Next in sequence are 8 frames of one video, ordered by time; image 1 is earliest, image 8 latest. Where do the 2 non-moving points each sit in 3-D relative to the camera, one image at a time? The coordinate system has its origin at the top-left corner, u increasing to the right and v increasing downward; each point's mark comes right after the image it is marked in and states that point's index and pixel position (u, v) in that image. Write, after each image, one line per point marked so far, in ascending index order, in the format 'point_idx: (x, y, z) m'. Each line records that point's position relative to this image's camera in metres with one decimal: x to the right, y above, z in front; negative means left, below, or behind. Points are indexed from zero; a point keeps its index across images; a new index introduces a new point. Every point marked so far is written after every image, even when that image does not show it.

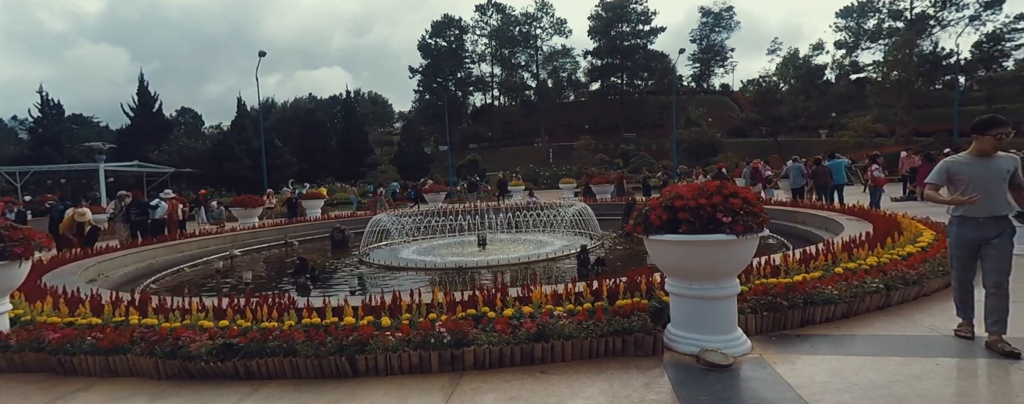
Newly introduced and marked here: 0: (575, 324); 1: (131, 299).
0: (+0.6, -1.1, +5.1) m
1: (-3.9, -1.0, +5.7) m
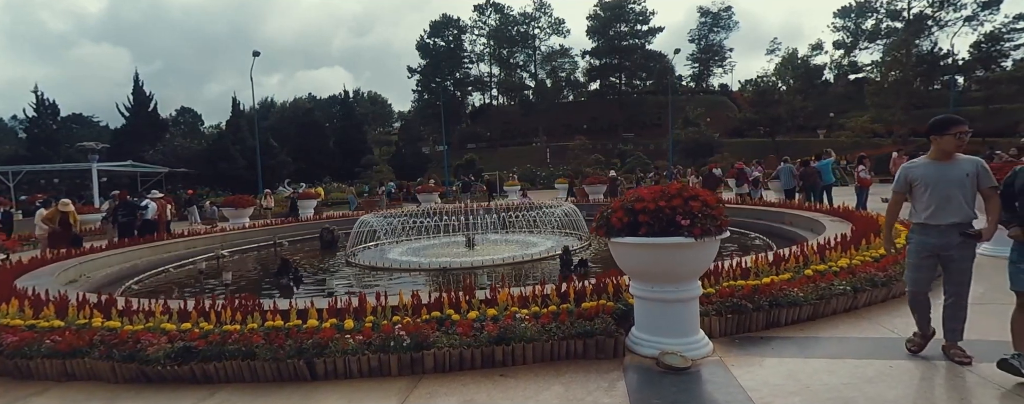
0: (+0.2, -1.1, +5.1) m
1: (-4.2, -1.1, +5.8) m
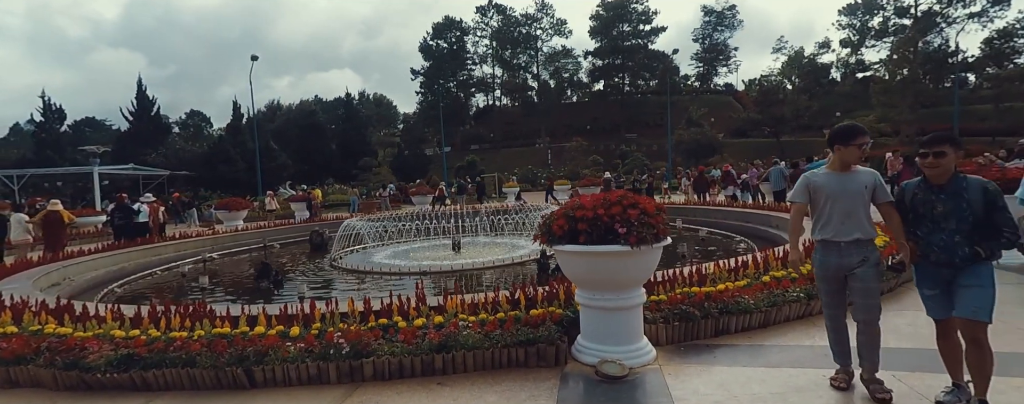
0: (-0.3, -1.2, +5.1) m
1: (-4.7, -1.1, +6.0) m
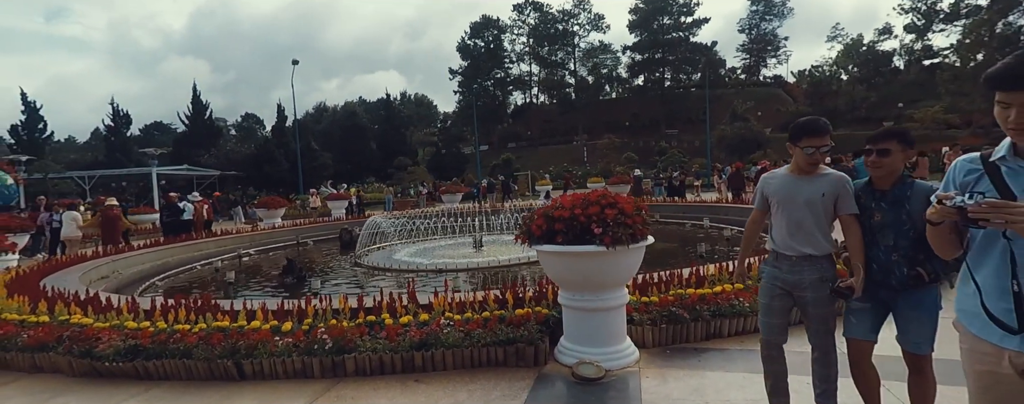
0: (-0.5, -1.2, +5.2) m
1: (-4.8, -1.1, +6.4) m
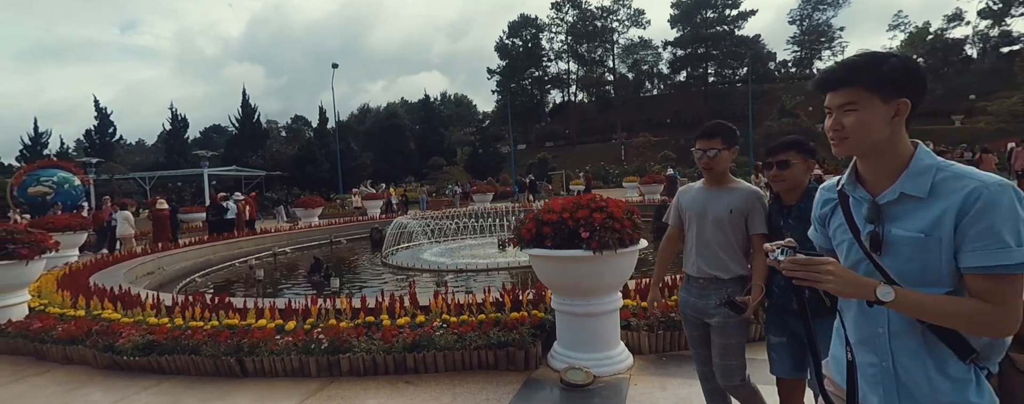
0: (-0.5, -1.2, +5.2) m
1: (-4.7, -1.2, +6.9) m
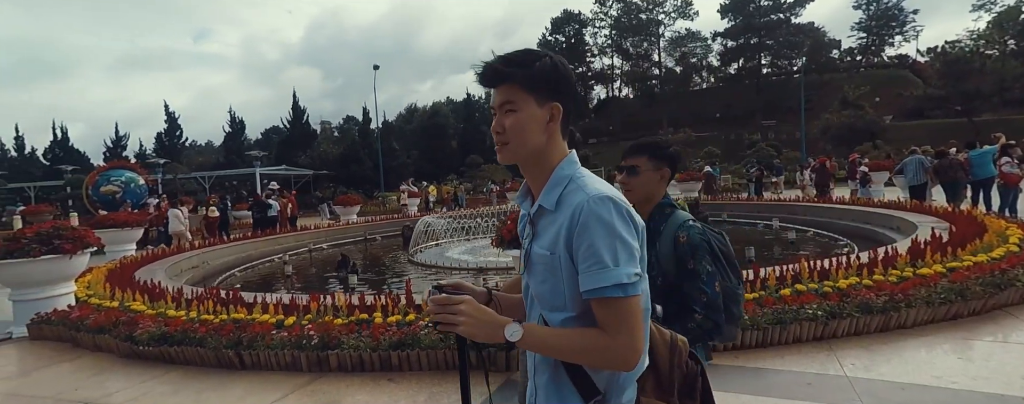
0: (-0.7, -1.2, +5.2) m
1: (-4.7, -1.1, +7.3) m
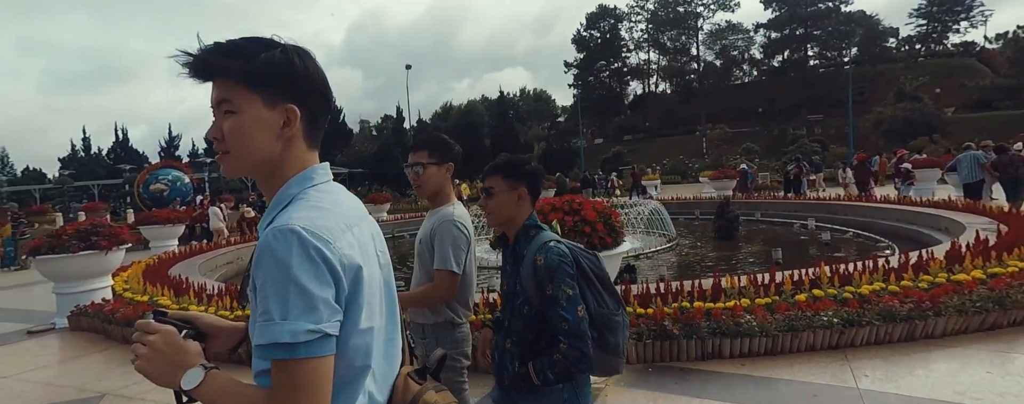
0: (-0.7, -1.2, +5.2) m
1: (-4.5, -1.1, +7.6) m
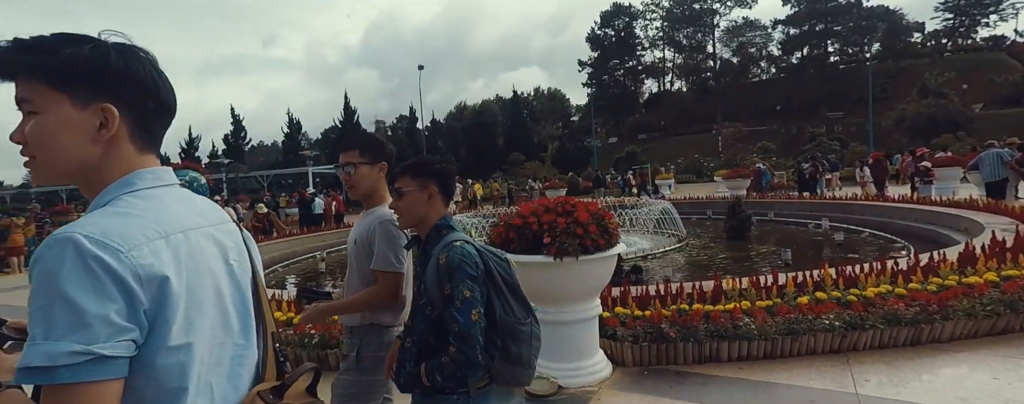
0: (-0.7, -1.2, +5.2) m
1: (-4.4, -1.1, +7.7) m
